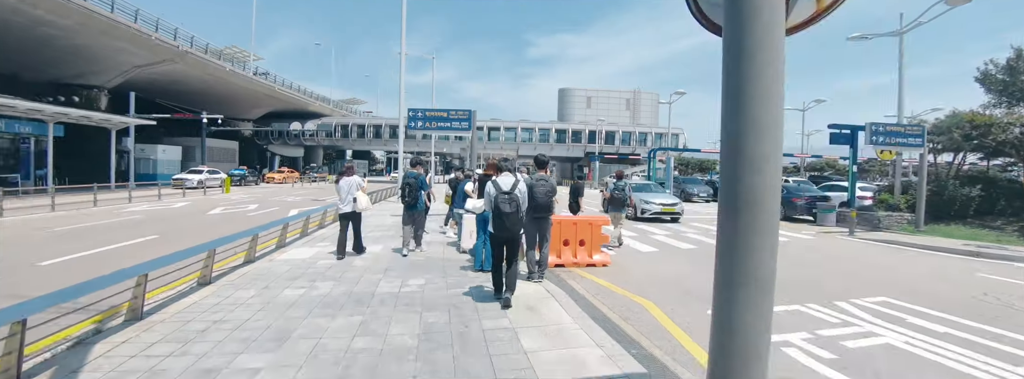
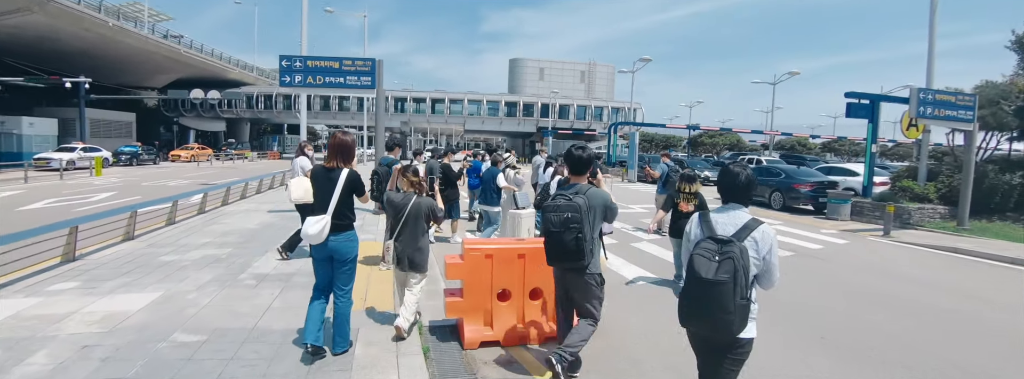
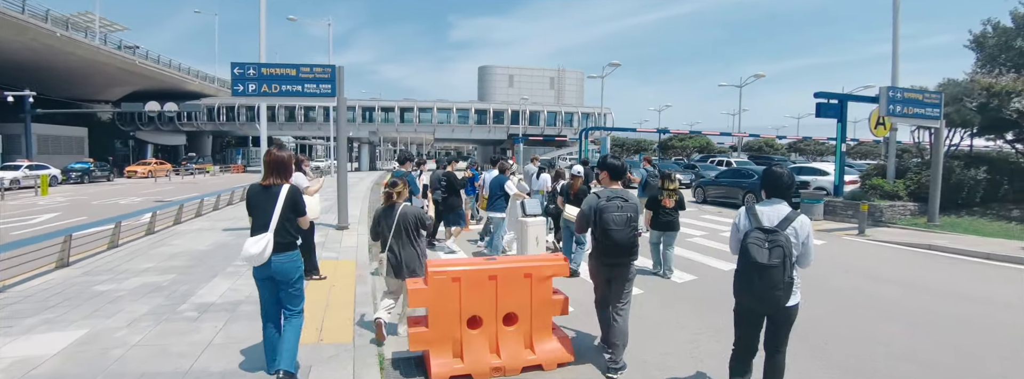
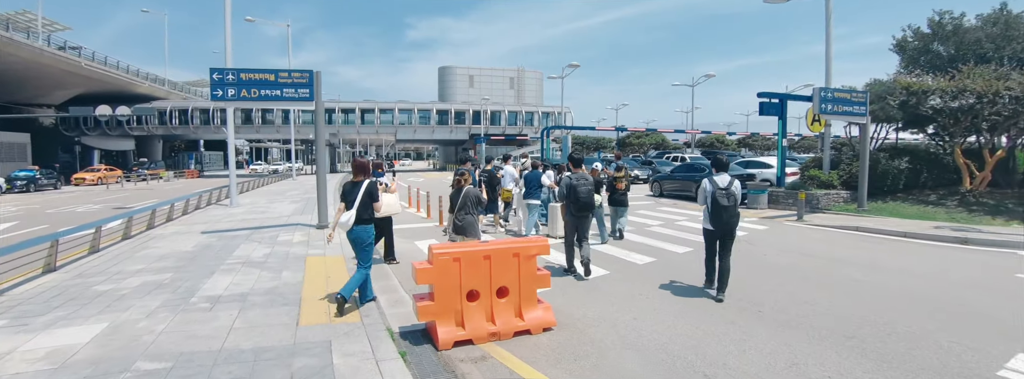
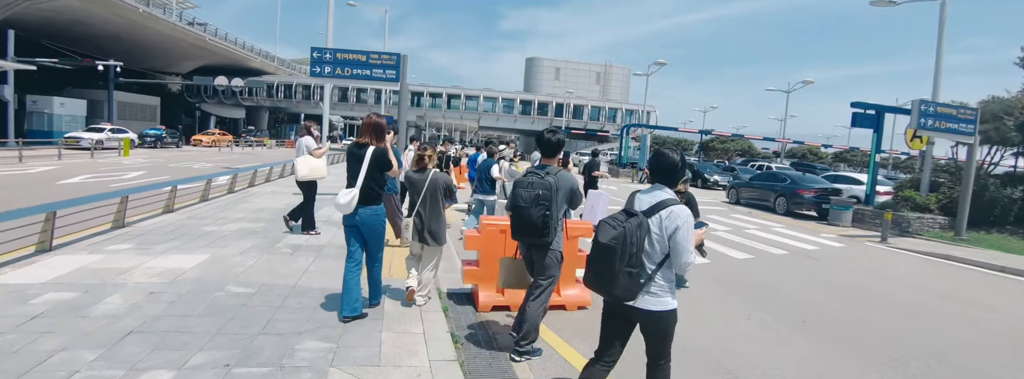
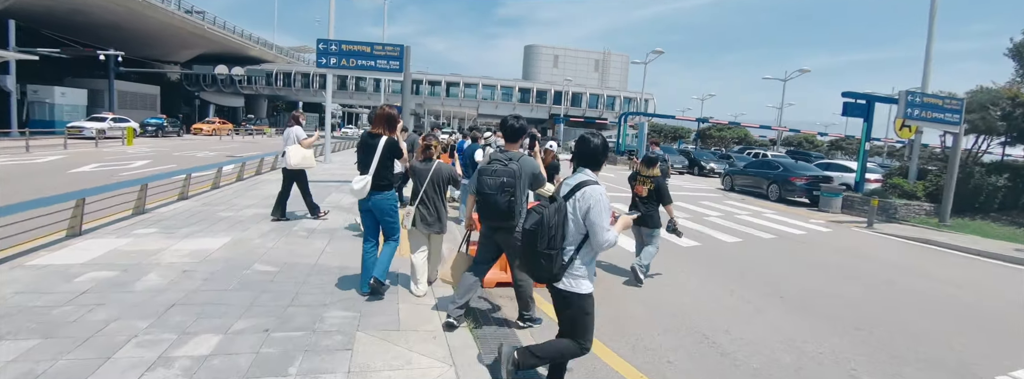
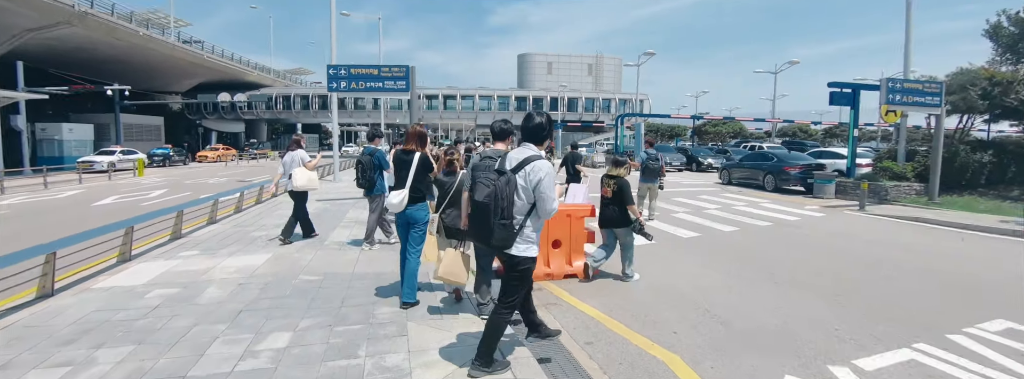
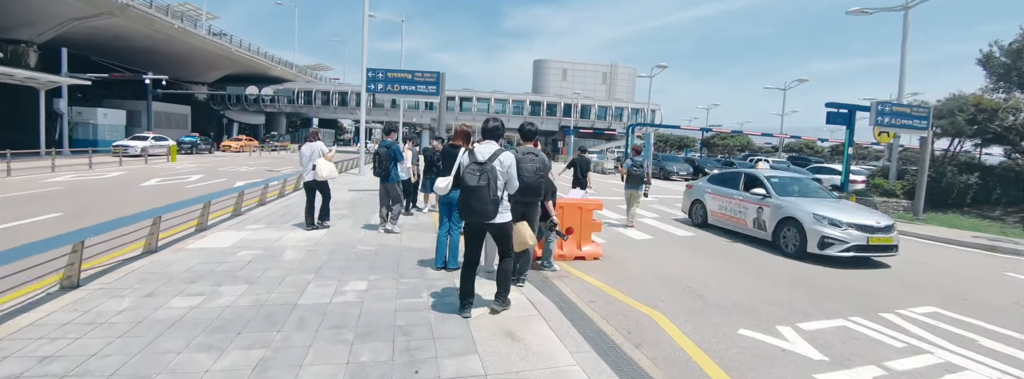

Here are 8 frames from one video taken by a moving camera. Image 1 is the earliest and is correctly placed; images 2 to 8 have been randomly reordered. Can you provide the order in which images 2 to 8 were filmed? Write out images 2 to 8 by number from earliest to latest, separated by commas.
8, 7, 6, 5, 2, 3, 4
